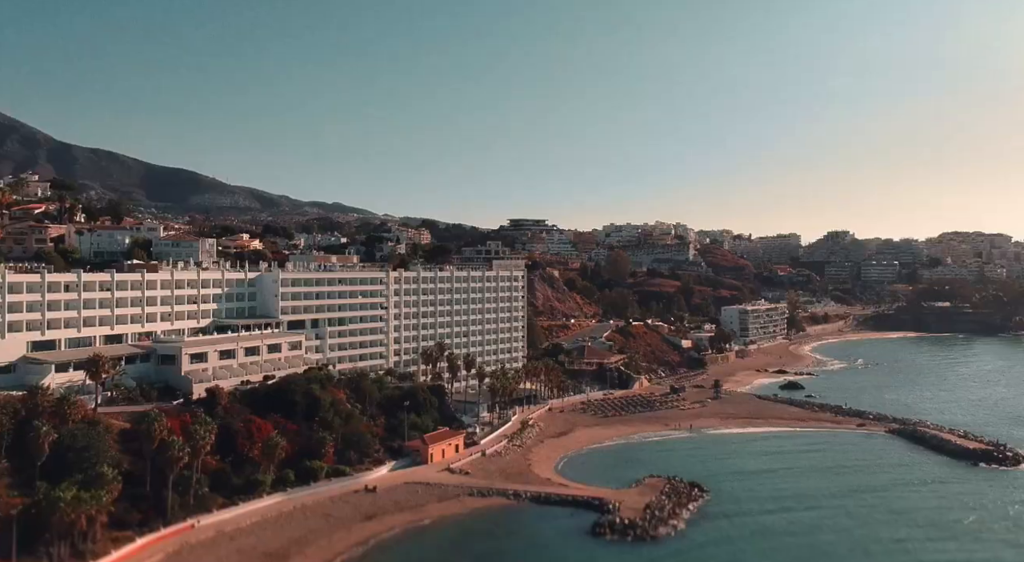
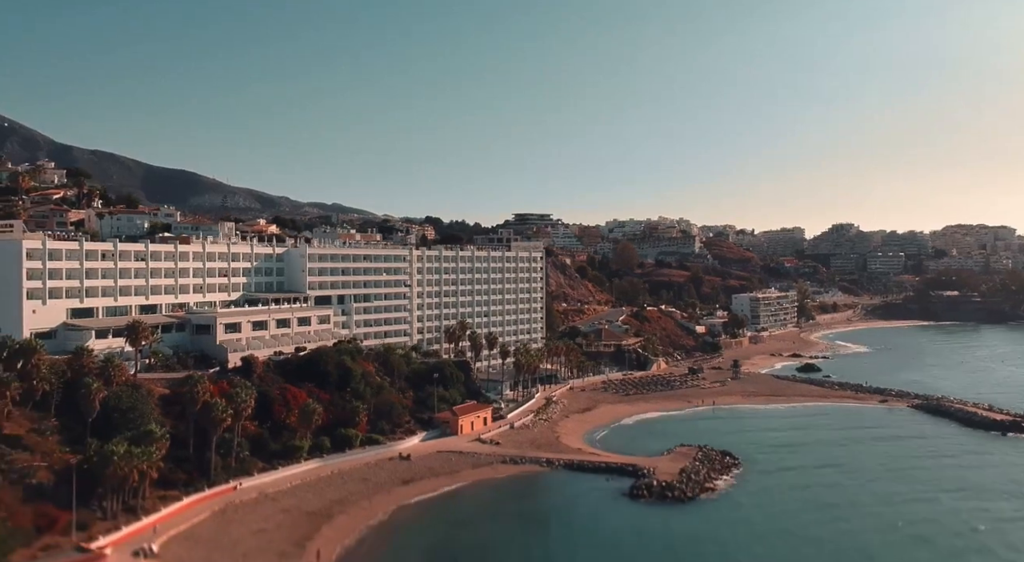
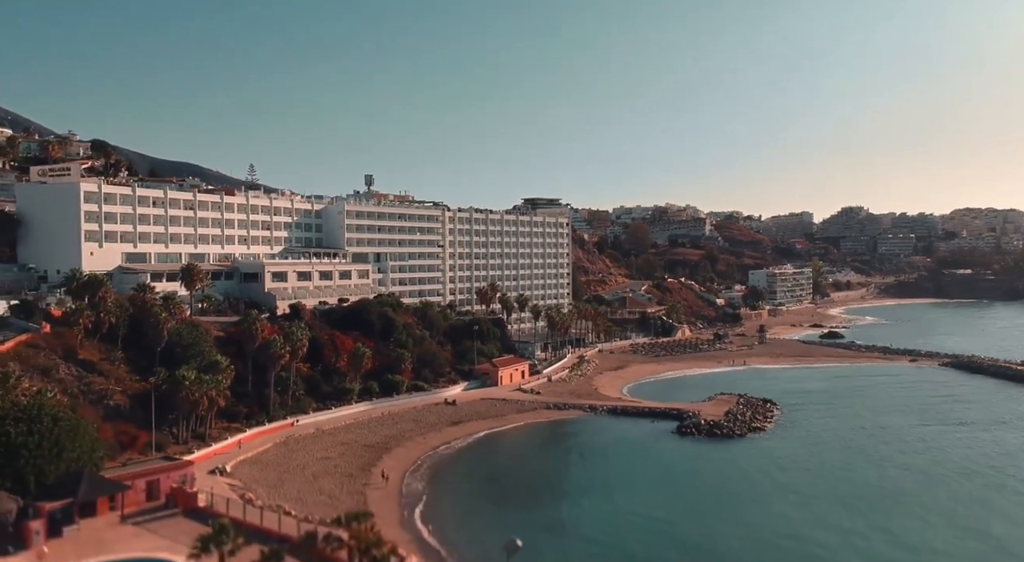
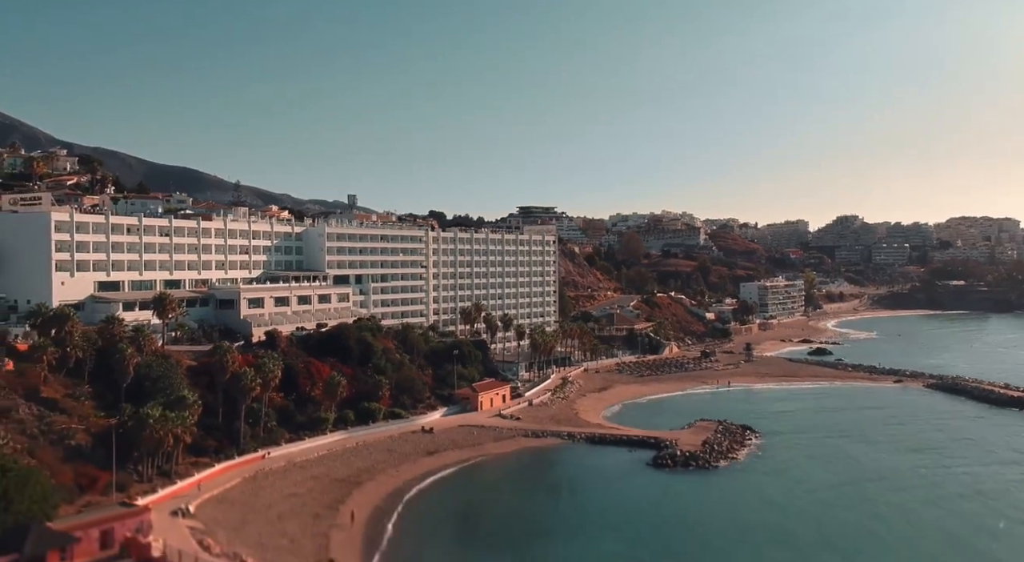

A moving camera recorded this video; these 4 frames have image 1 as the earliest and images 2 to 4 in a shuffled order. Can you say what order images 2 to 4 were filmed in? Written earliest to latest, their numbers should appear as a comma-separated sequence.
2, 4, 3
